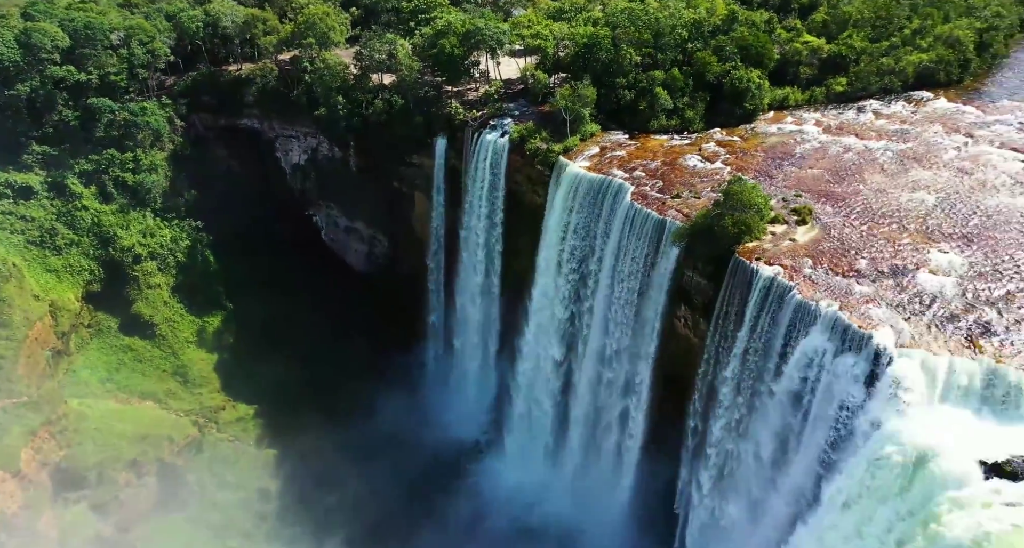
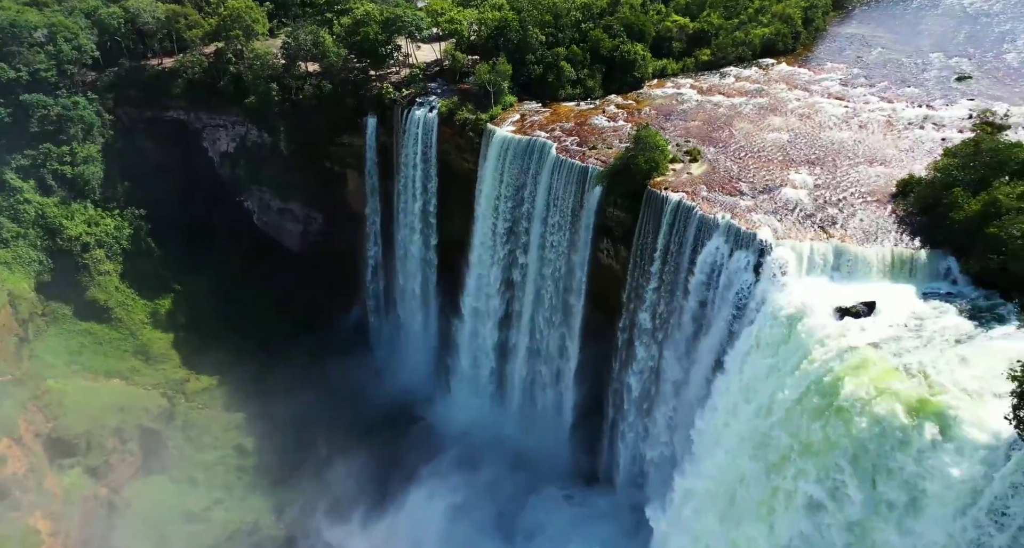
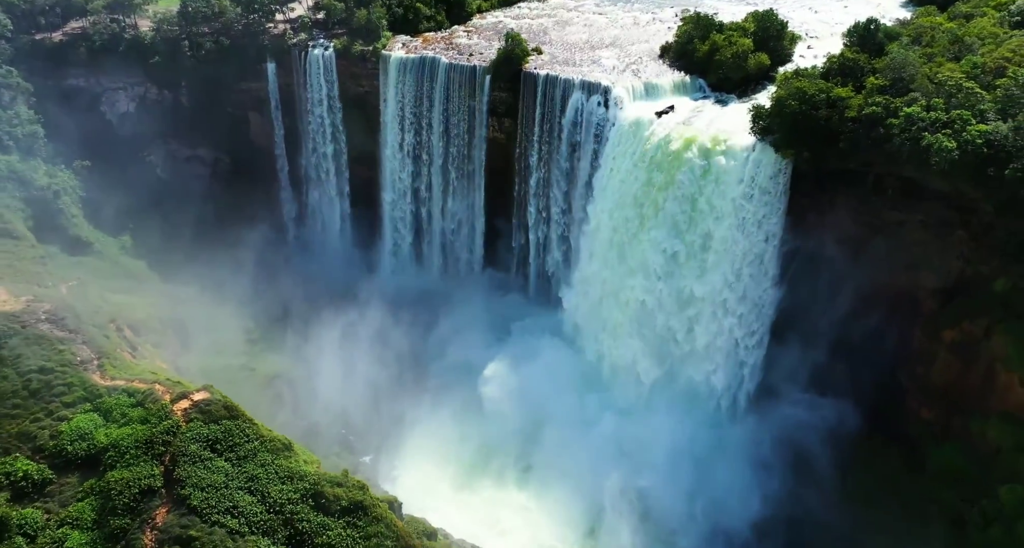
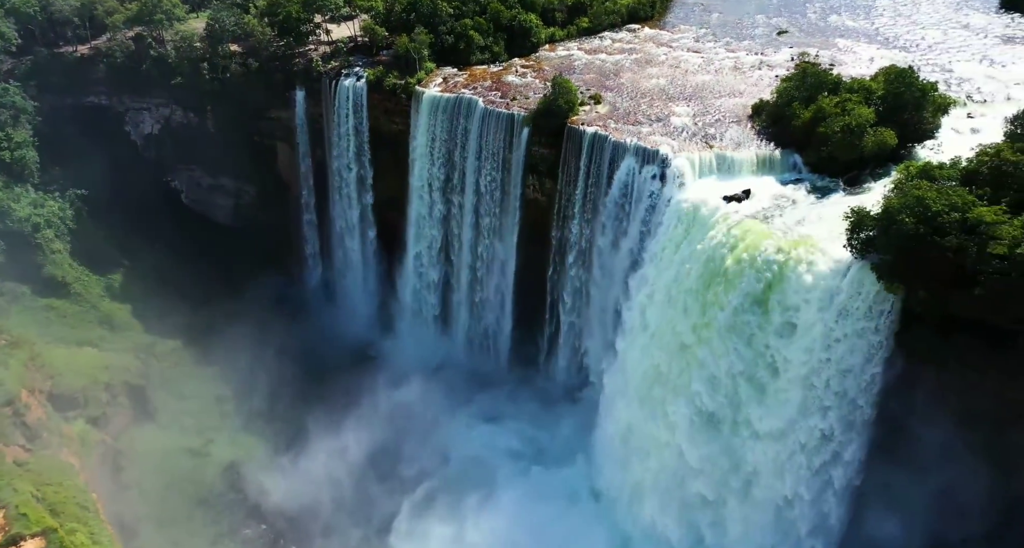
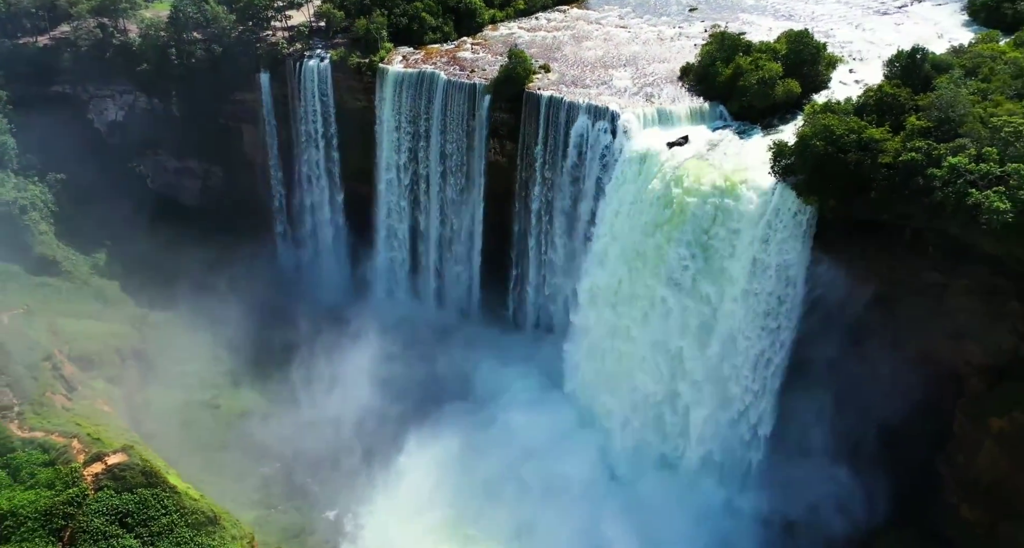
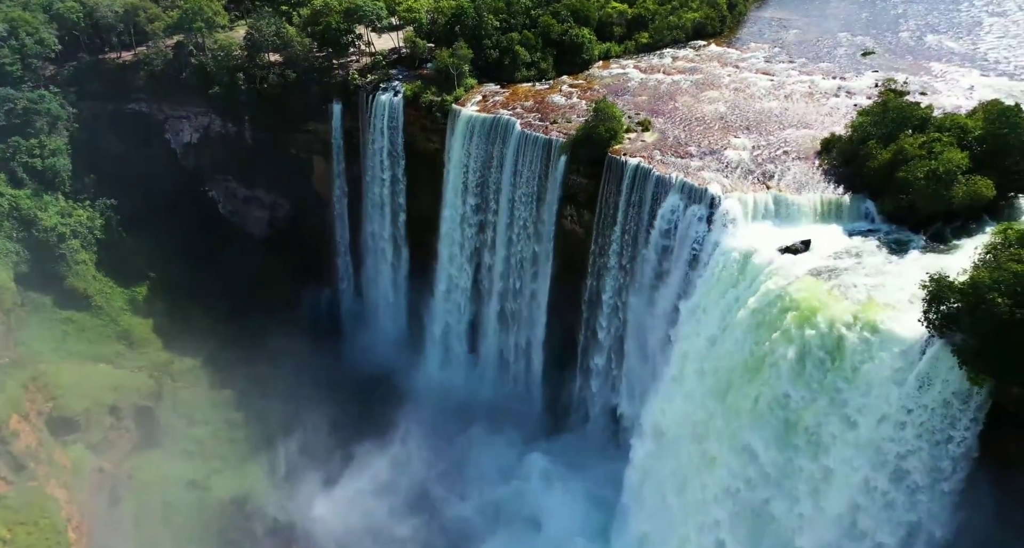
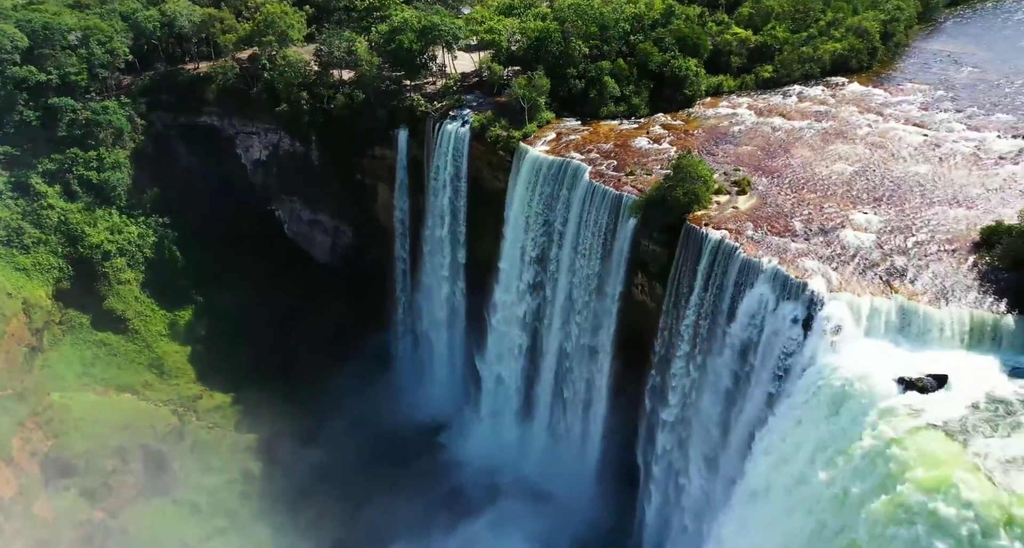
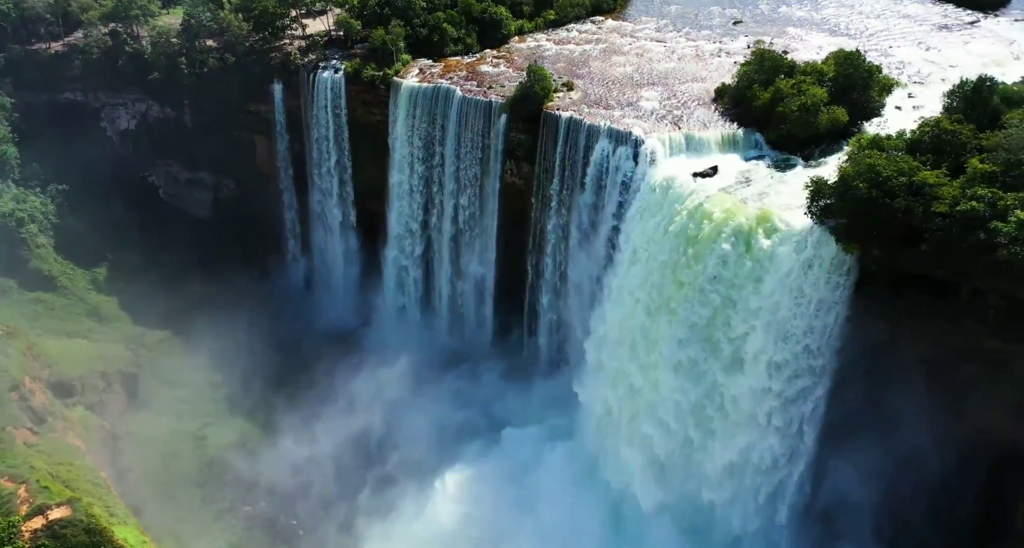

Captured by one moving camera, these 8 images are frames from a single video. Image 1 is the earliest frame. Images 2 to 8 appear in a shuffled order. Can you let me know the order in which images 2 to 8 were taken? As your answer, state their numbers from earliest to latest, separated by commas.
7, 2, 6, 4, 8, 5, 3
